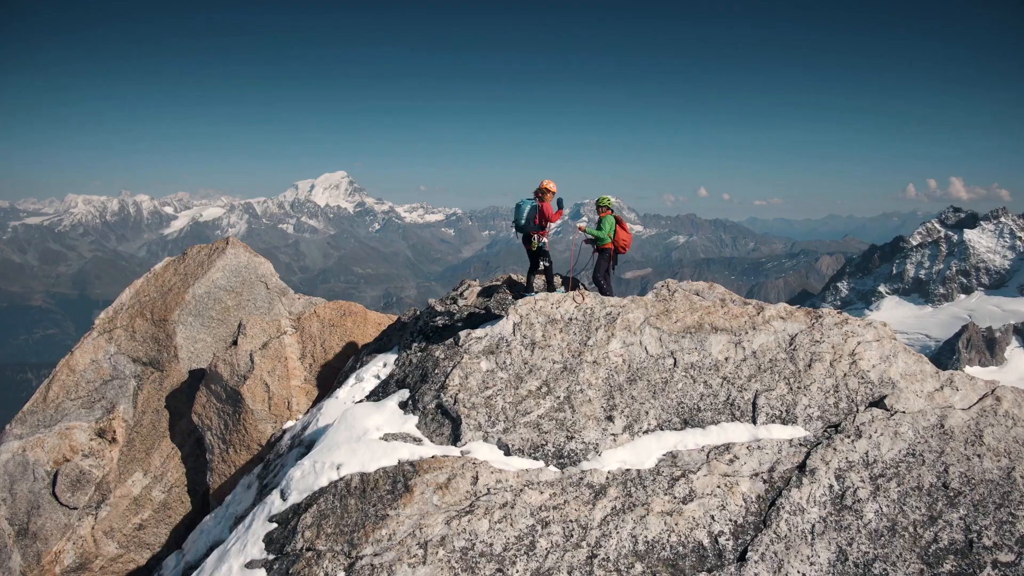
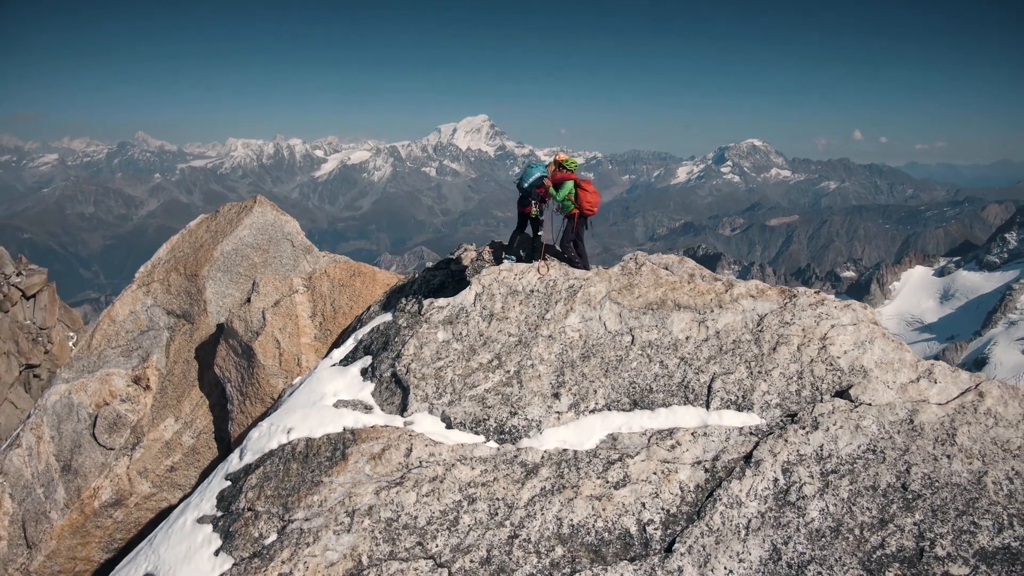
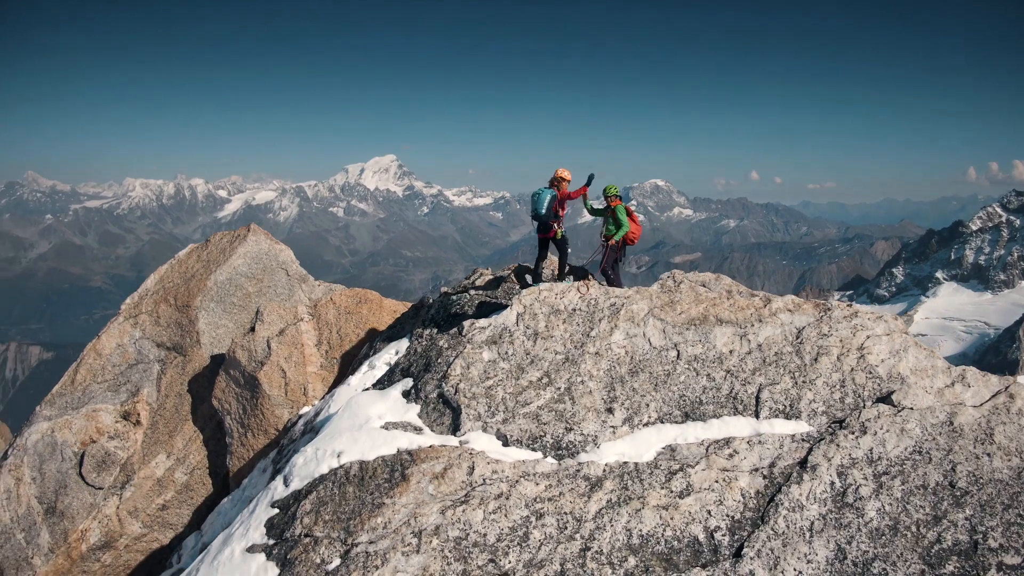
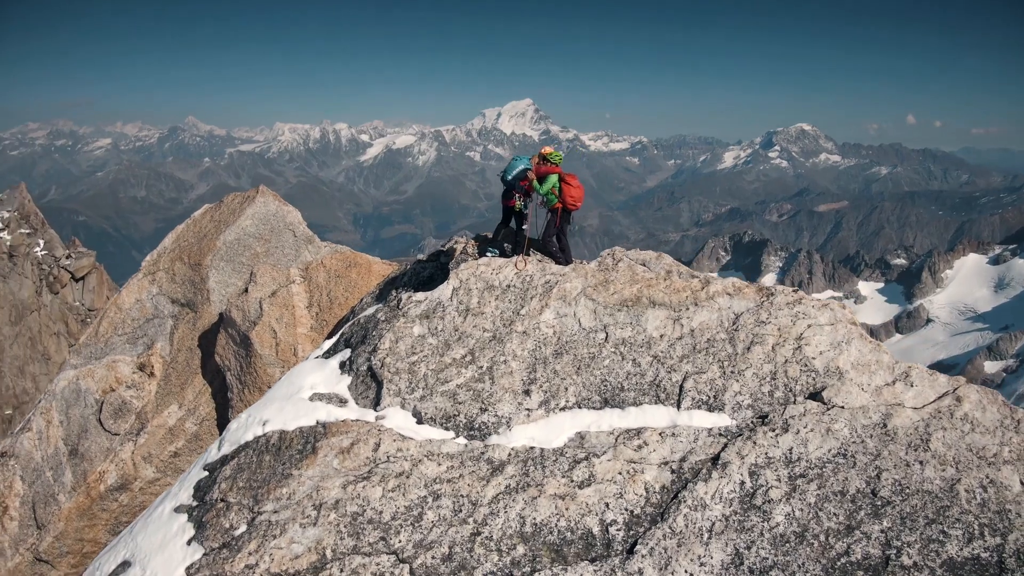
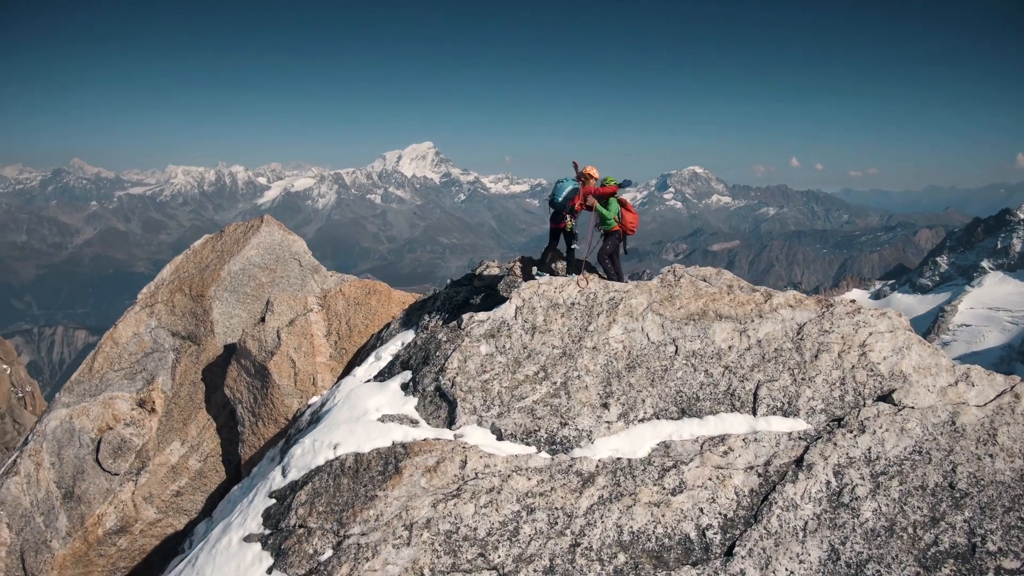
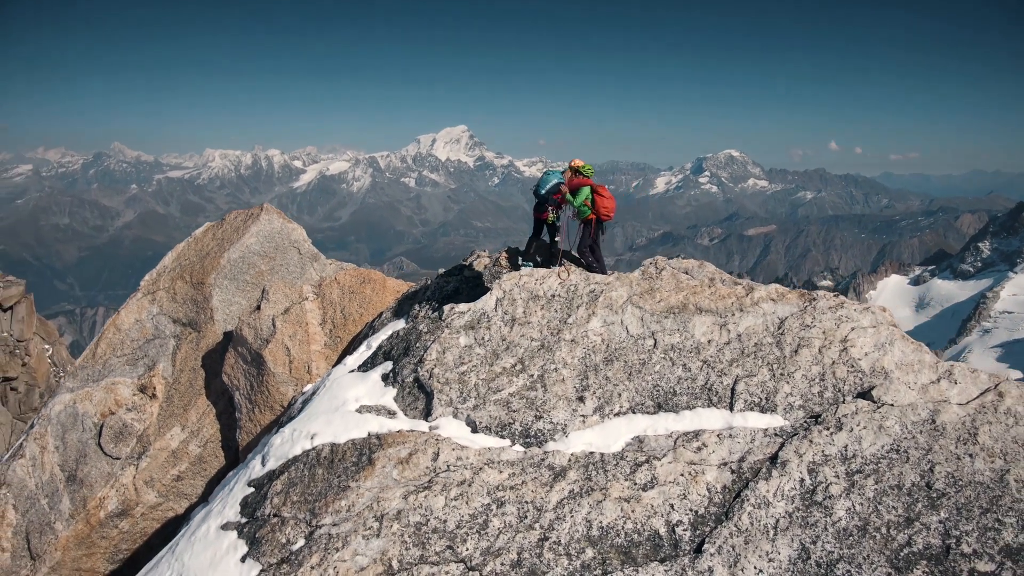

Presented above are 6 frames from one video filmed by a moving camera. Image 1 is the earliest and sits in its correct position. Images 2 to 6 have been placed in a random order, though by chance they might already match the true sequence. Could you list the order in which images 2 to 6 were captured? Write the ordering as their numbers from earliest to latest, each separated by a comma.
3, 5, 6, 2, 4
